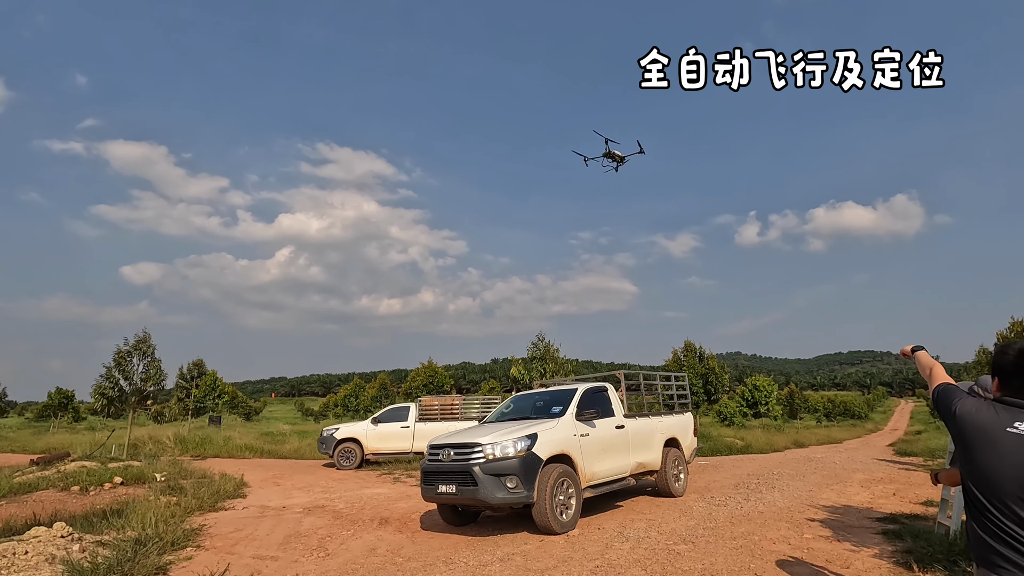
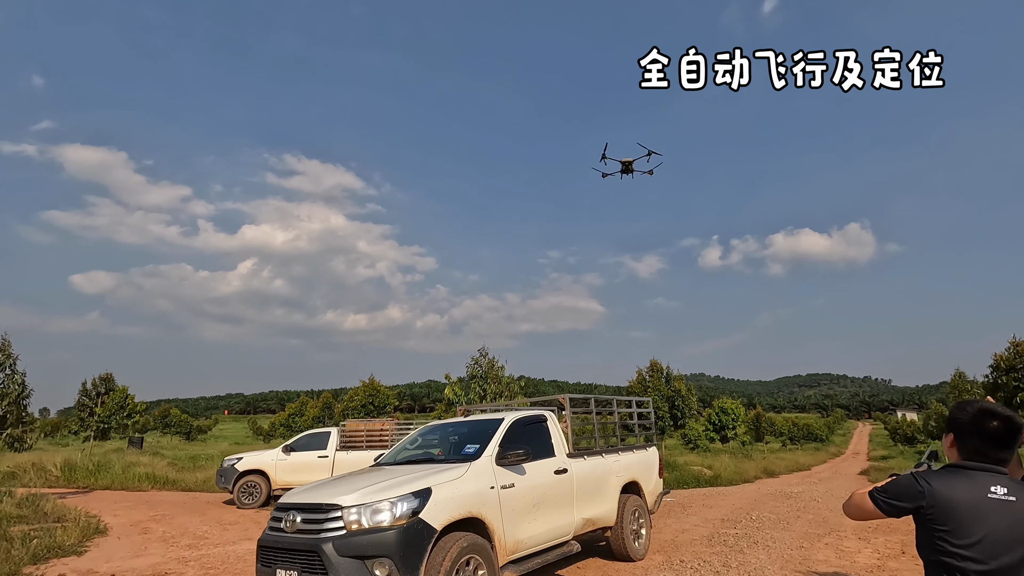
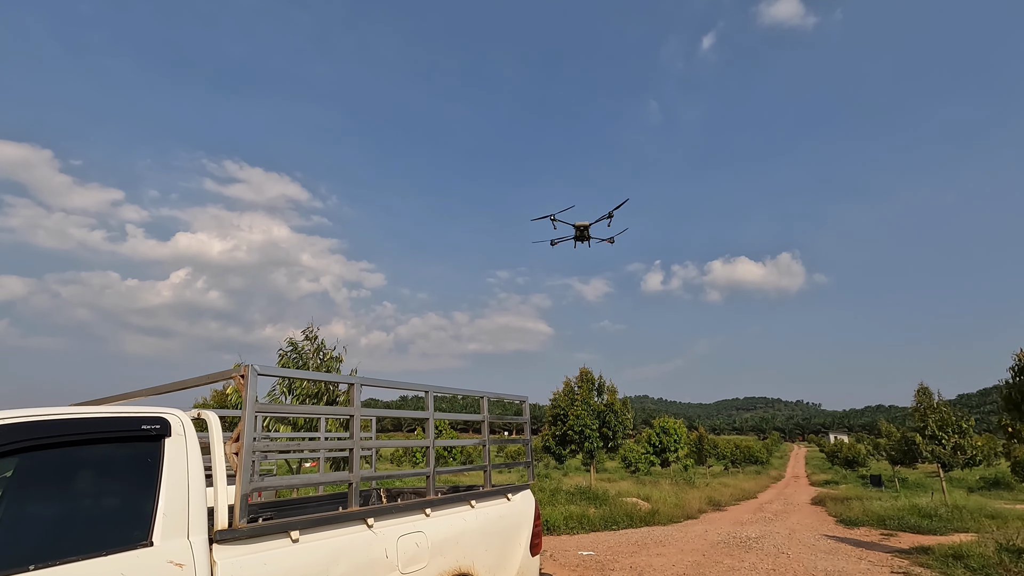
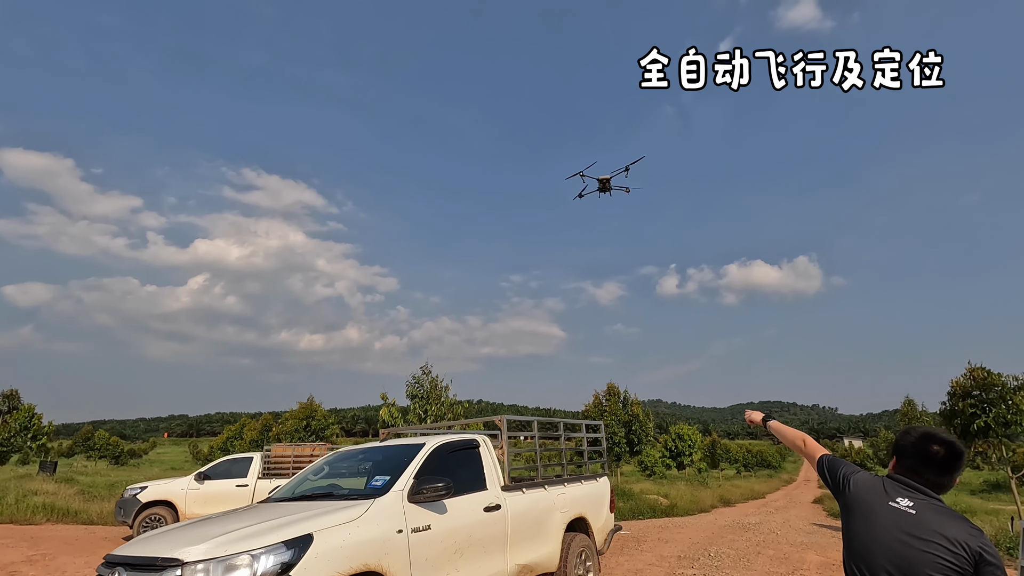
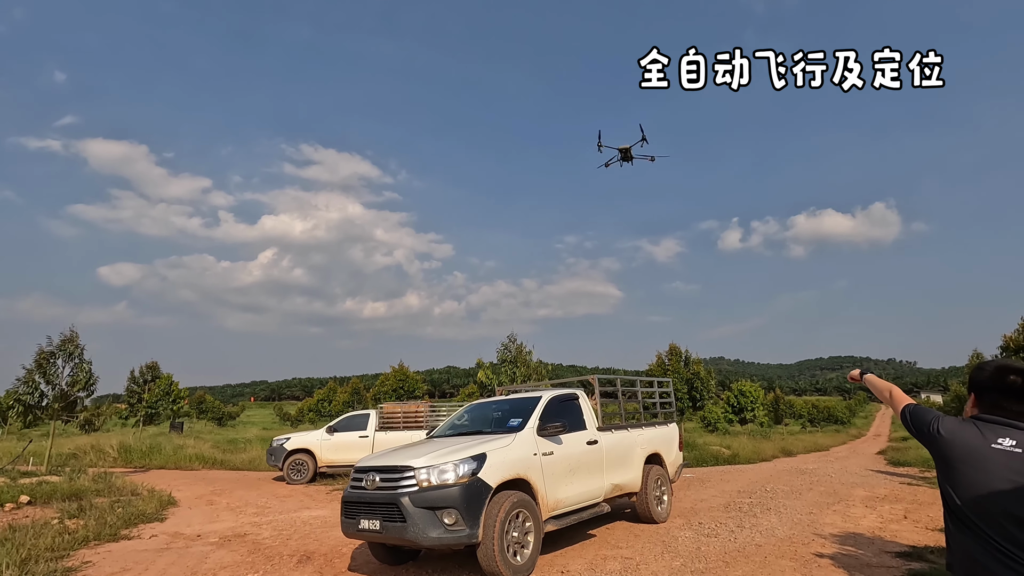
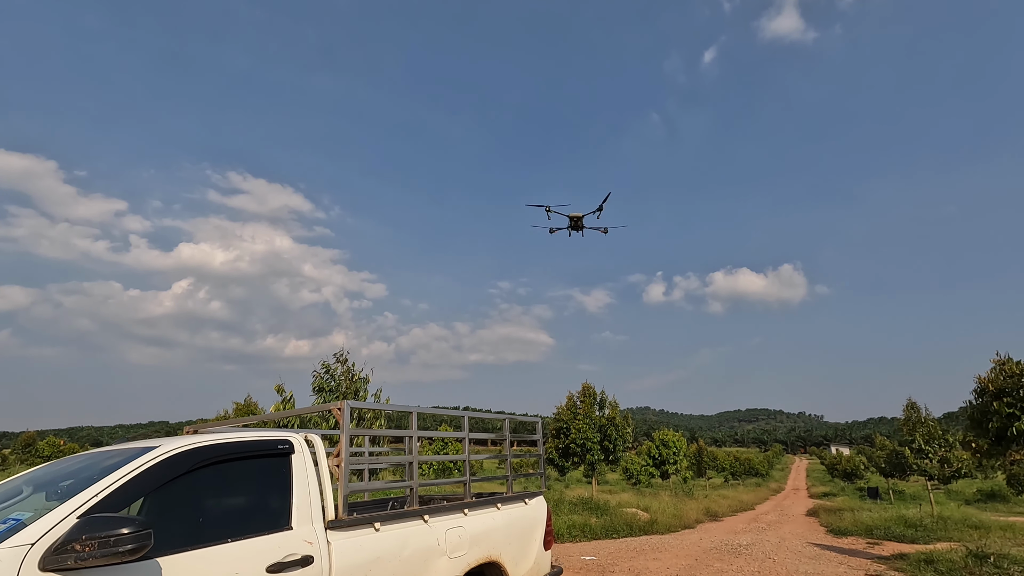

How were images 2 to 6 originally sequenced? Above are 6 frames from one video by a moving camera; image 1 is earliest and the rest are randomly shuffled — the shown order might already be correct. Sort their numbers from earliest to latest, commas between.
5, 2, 4, 6, 3
